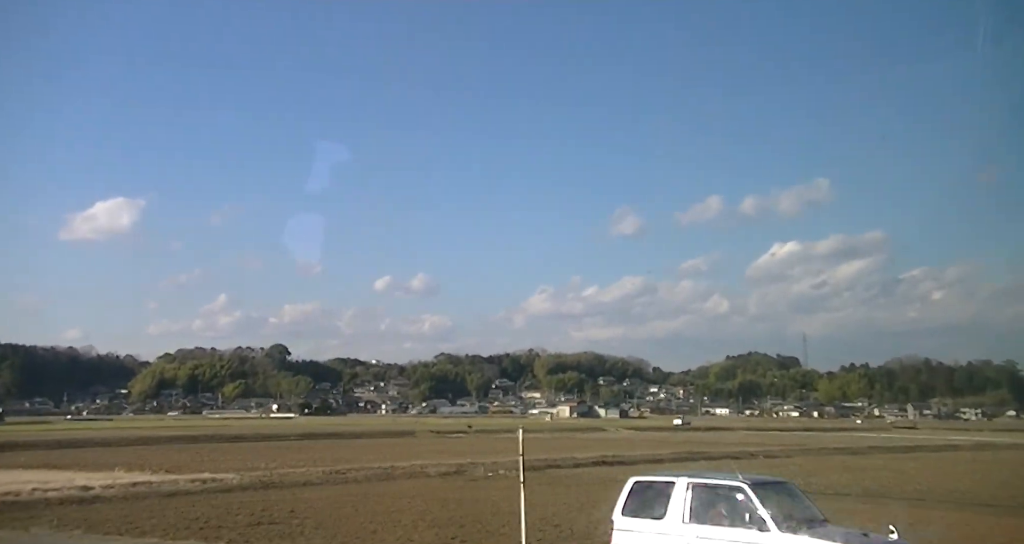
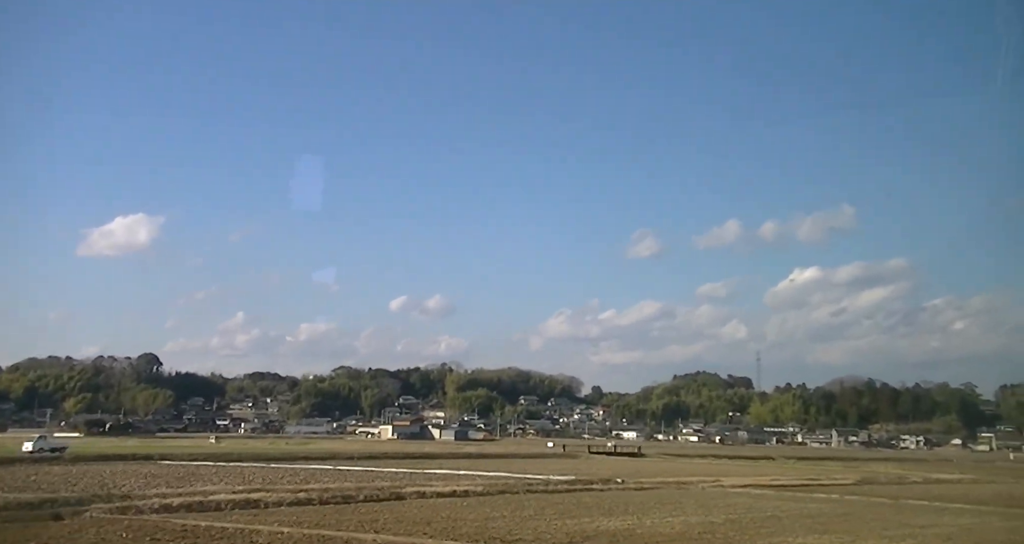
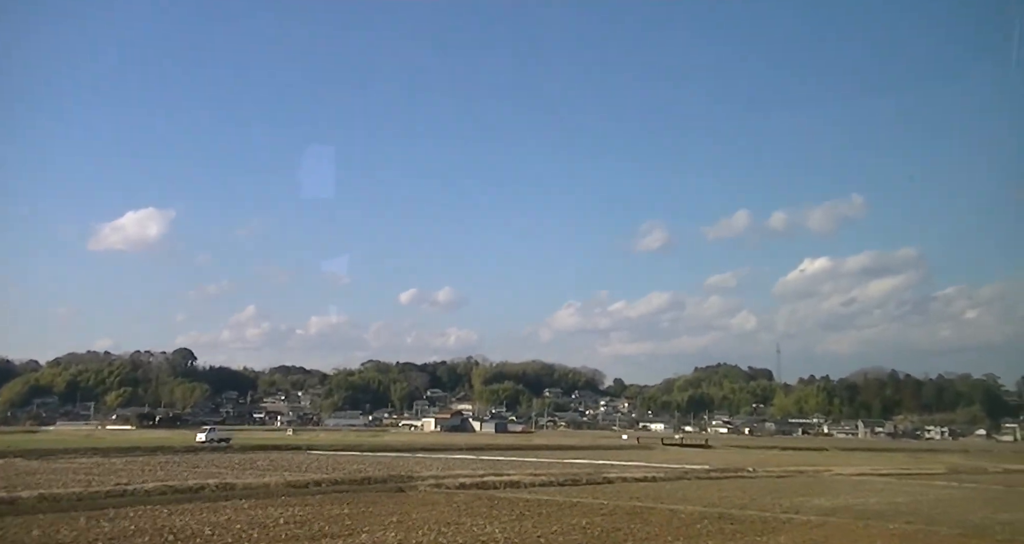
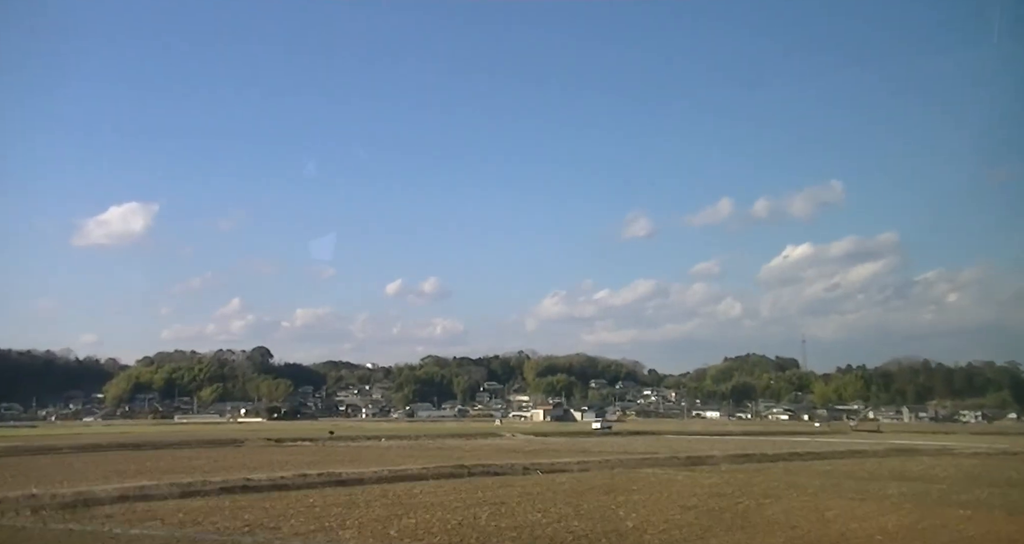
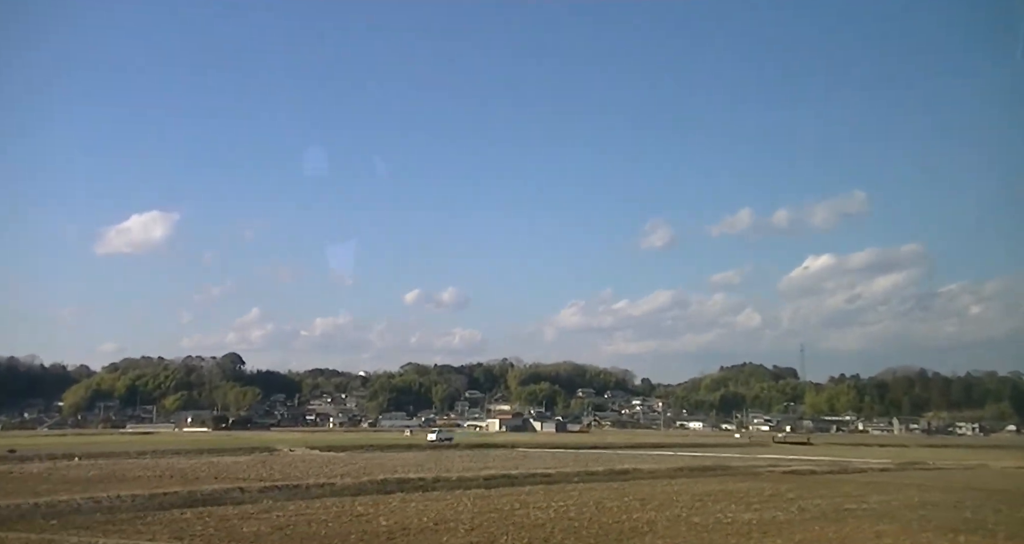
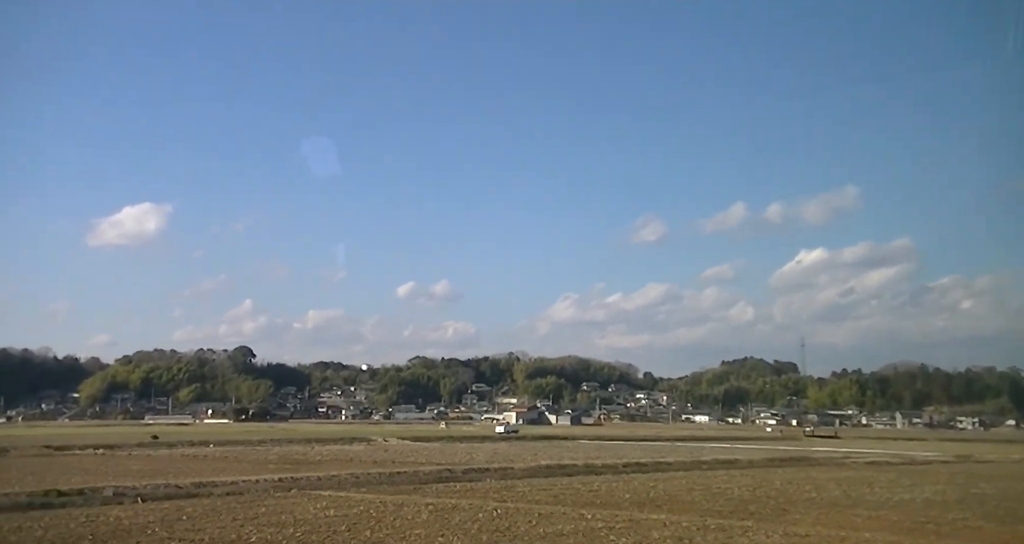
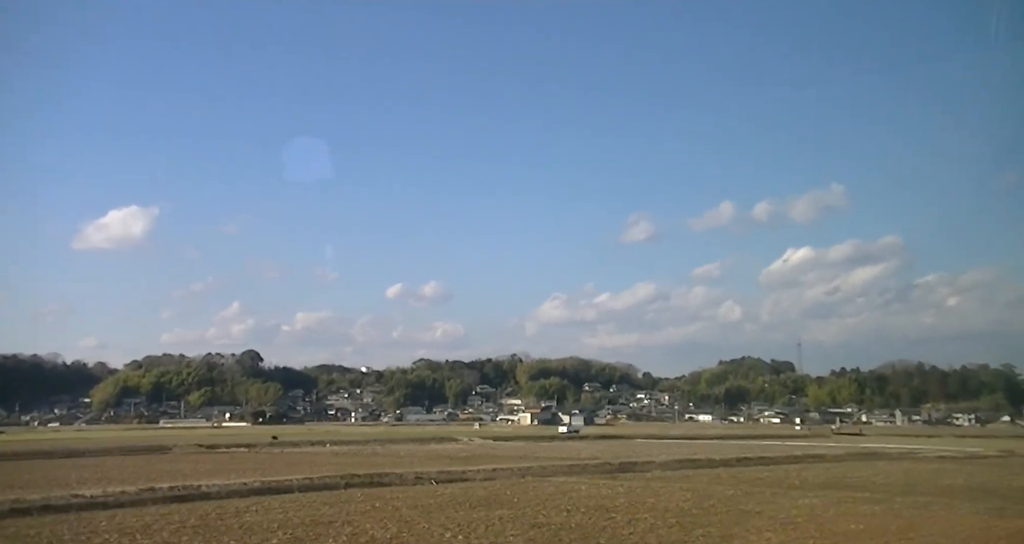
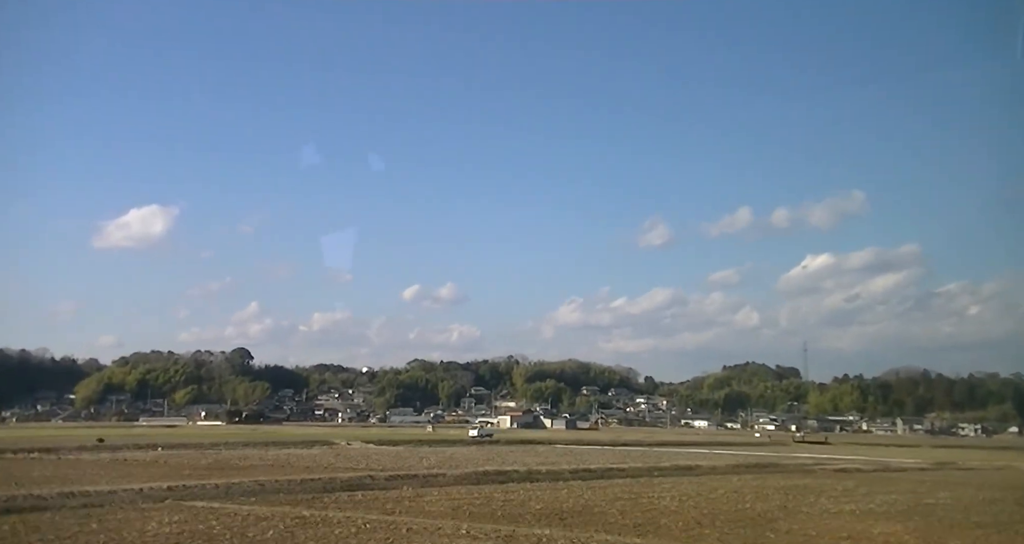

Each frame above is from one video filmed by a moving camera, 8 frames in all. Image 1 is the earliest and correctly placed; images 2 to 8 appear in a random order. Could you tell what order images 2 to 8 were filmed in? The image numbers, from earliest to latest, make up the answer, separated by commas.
4, 7, 6, 8, 5, 3, 2
